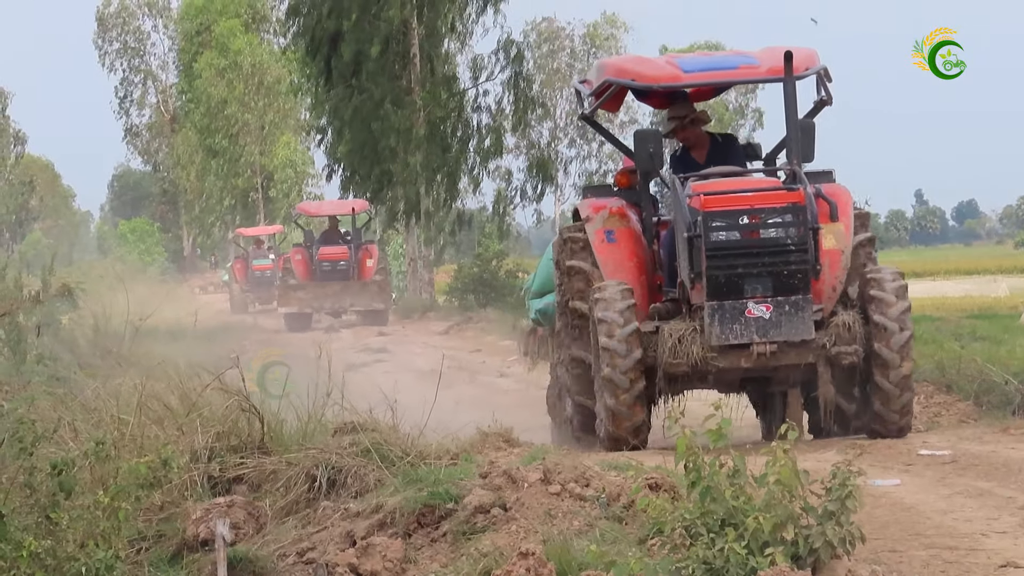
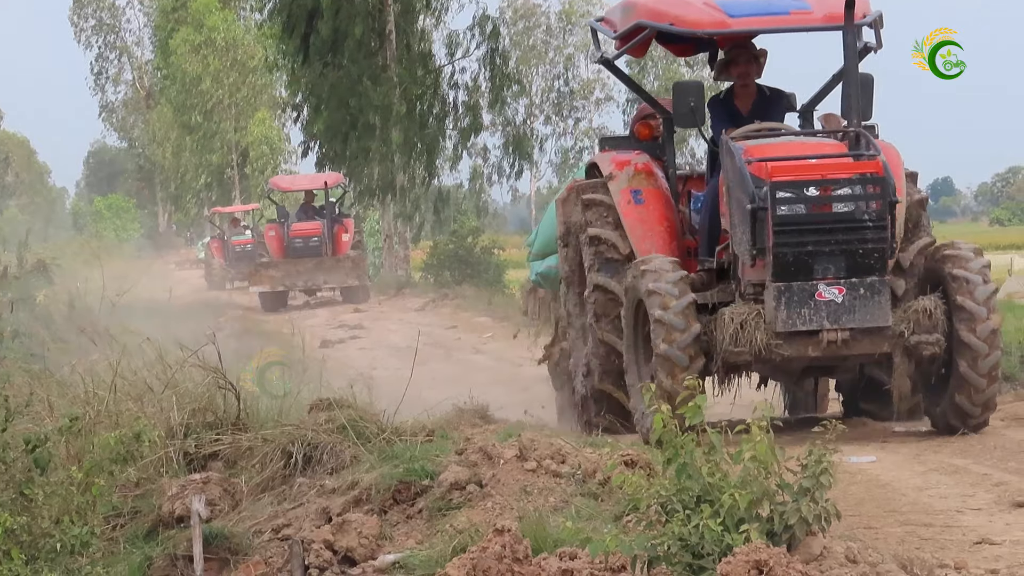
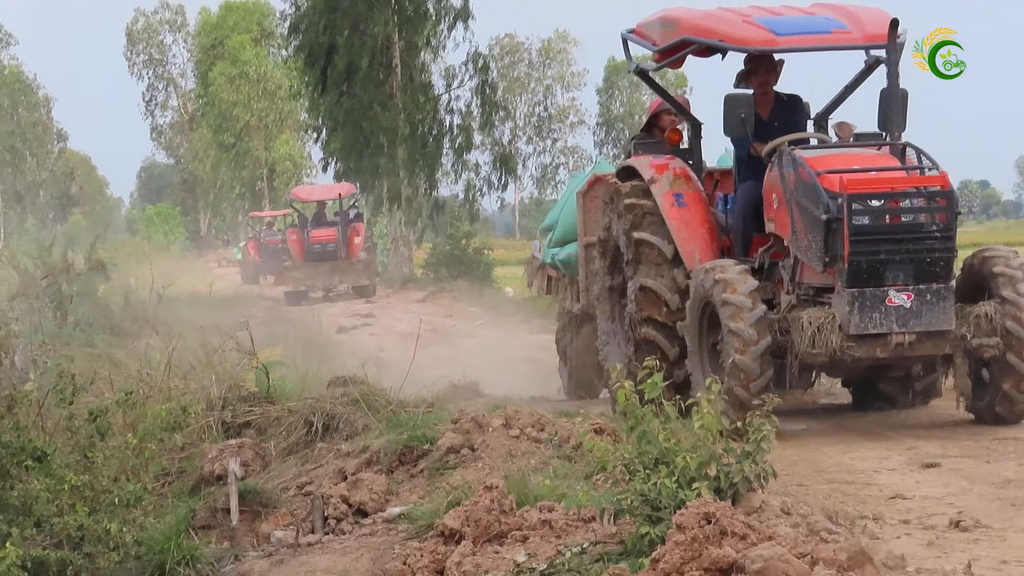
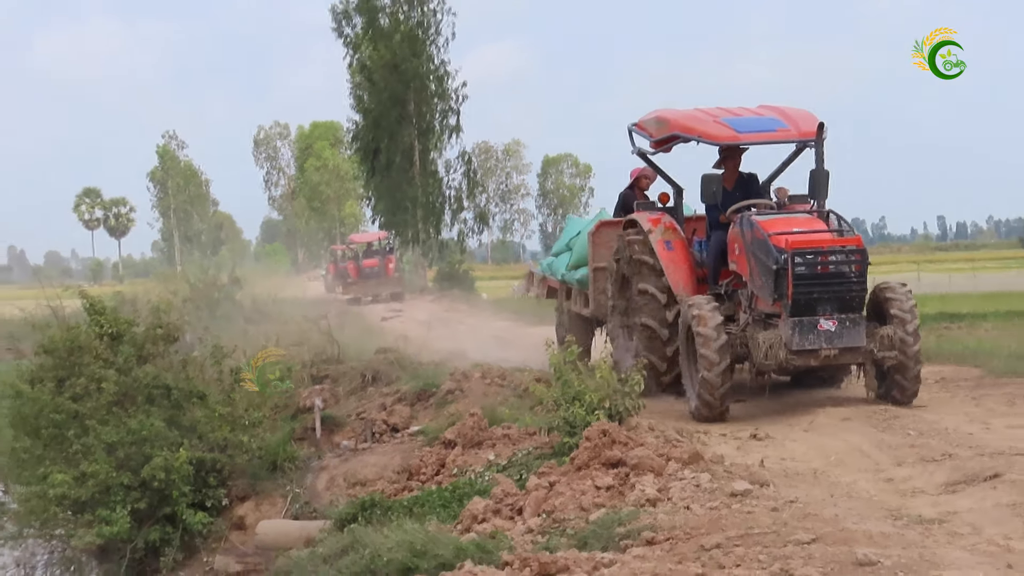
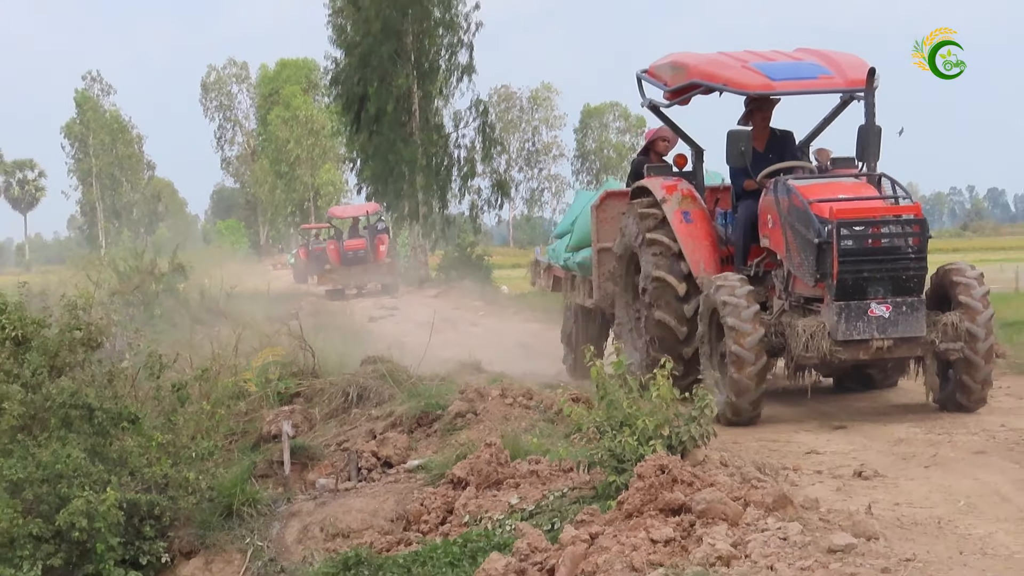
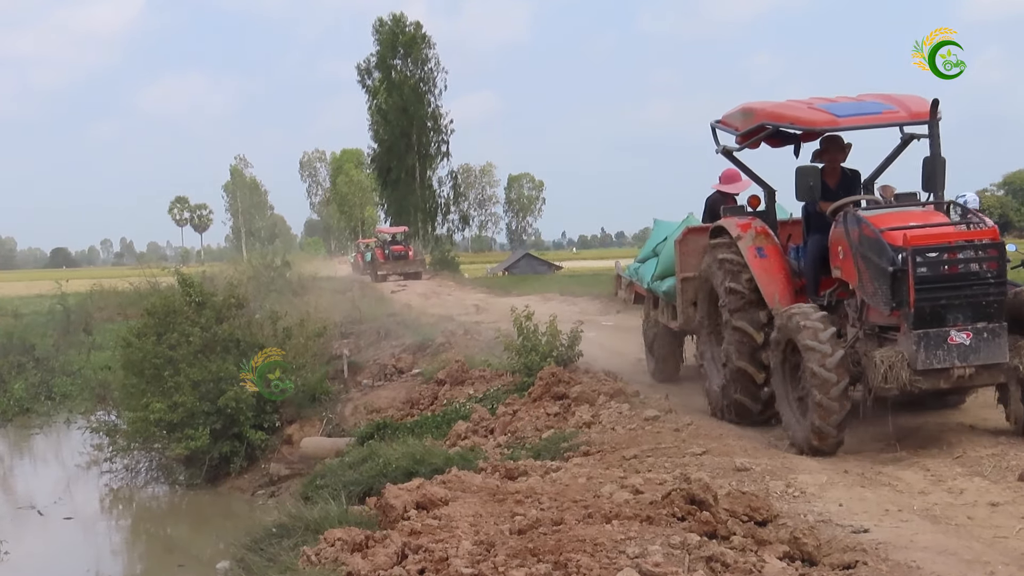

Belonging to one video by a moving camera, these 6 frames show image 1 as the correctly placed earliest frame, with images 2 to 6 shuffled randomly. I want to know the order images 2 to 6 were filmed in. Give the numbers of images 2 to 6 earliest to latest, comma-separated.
2, 3, 5, 4, 6
